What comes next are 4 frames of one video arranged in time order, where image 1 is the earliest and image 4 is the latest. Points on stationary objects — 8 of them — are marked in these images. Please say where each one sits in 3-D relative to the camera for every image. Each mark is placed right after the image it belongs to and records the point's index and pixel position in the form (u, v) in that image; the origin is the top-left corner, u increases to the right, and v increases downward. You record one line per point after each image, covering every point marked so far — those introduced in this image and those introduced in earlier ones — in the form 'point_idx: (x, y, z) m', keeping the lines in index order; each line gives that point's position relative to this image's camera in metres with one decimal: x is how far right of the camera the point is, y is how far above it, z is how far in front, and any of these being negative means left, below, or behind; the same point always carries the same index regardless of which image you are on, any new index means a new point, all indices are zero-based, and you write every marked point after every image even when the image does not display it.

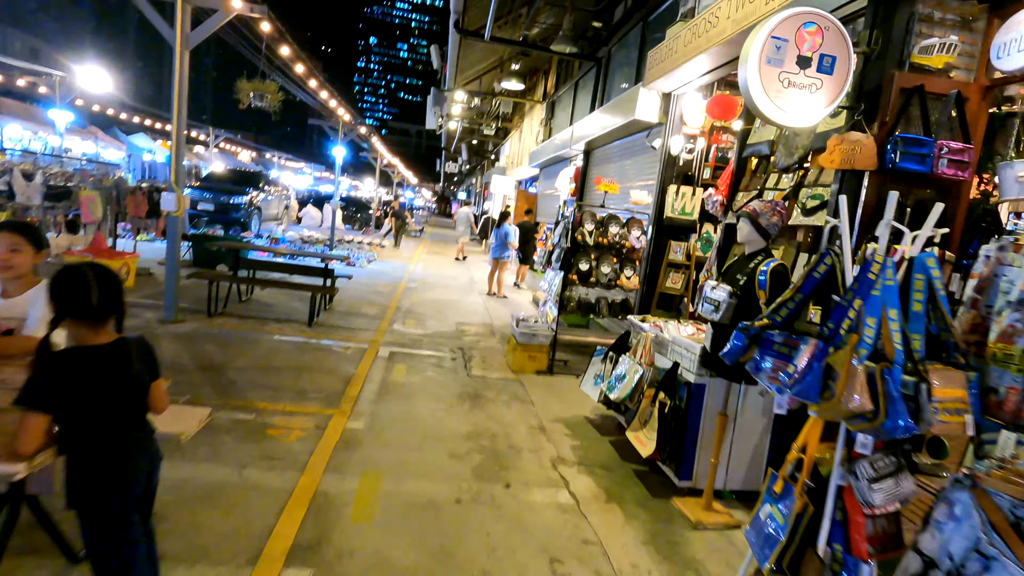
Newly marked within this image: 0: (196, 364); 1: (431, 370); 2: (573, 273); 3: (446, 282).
0: (-3.0, -0.7, +5.1) m
1: (-0.9, -0.9, +5.8) m
2: (+0.7, +0.2, +6.2) m
3: (-1.5, +0.1, +12.6) m
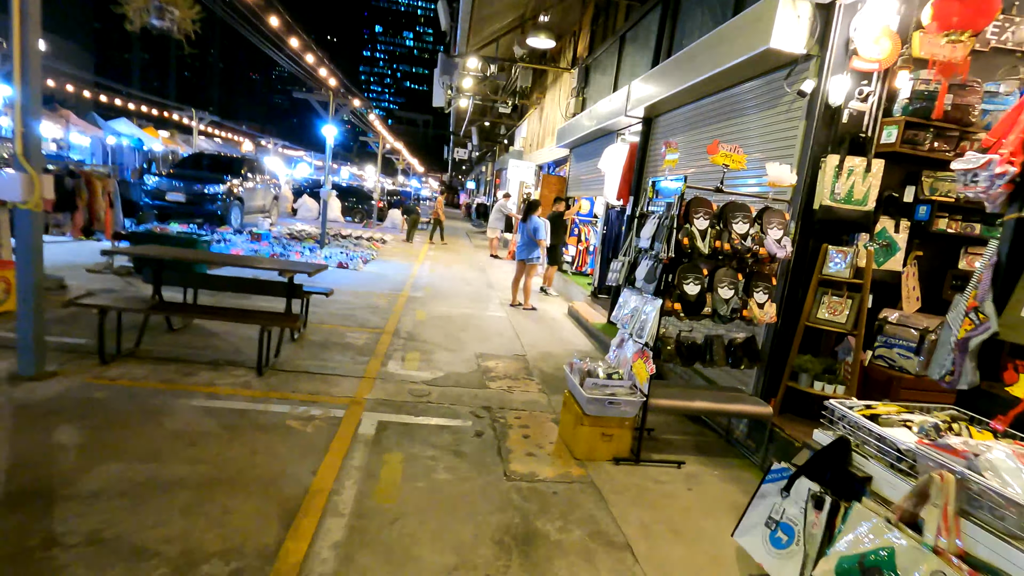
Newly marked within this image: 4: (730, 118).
0: (-2.5, -1.0, +2.8) m
1: (-0.4, -1.1, +3.5) m
2: (+1.1, -0.1, +3.8) m
3: (-1.0, 0.0, +10.3) m
4: (+2.2, +1.7, +5.4) m
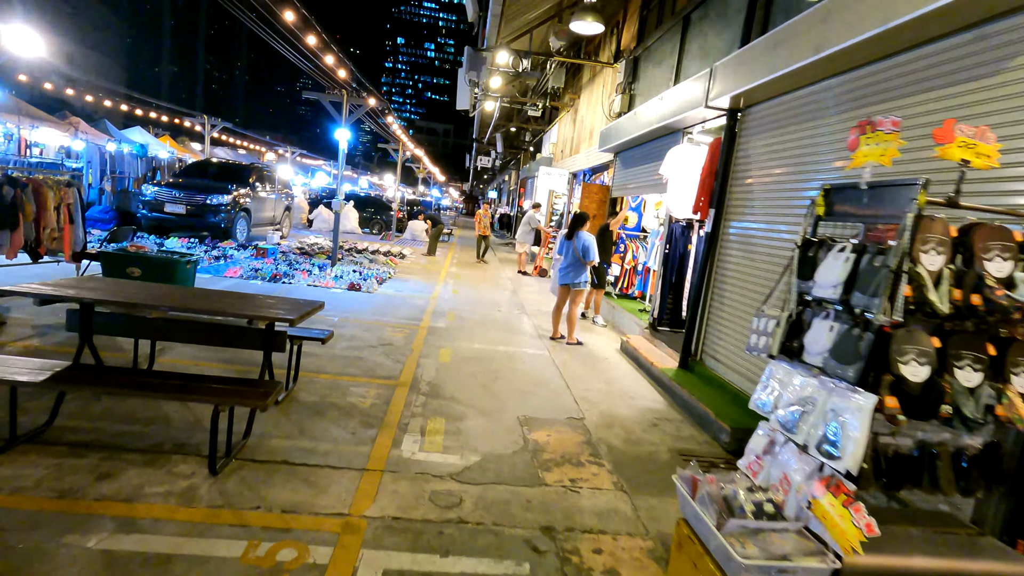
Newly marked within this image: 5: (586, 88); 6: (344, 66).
0: (-2.2, -1.3, +1.3) m
1: (-0.1, -1.5, +1.9) m
2: (+1.5, -0.4, +2.2) m
3: (-0.4, -0.5, +8.8) m
4: (+2.7, +1.3, +3.8) m
5: (+1.9, +5.1, +13.7) m
6: (-3.3, +4.4, +10.8) m
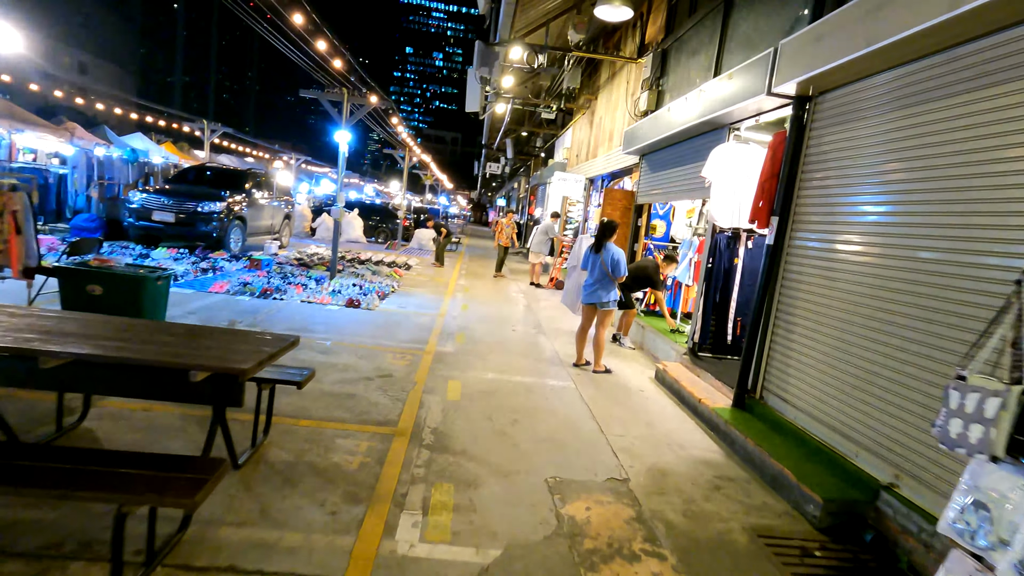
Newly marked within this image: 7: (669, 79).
0: (-2.1, -1.4, +0.3) m
1: (+0.1, -1.6, +1.0) m
2: (+1.7, -0.6, +1.2) m
3: (-0.1, -0.7, +7.8) m
4: (+2.8, +1.2, +2.8) m
5: (+2.2, +4.8, +12.8) m
6: (-3.1, +4.1, +9.9) m
7: (+2.5, +3.4, +8.9) m
